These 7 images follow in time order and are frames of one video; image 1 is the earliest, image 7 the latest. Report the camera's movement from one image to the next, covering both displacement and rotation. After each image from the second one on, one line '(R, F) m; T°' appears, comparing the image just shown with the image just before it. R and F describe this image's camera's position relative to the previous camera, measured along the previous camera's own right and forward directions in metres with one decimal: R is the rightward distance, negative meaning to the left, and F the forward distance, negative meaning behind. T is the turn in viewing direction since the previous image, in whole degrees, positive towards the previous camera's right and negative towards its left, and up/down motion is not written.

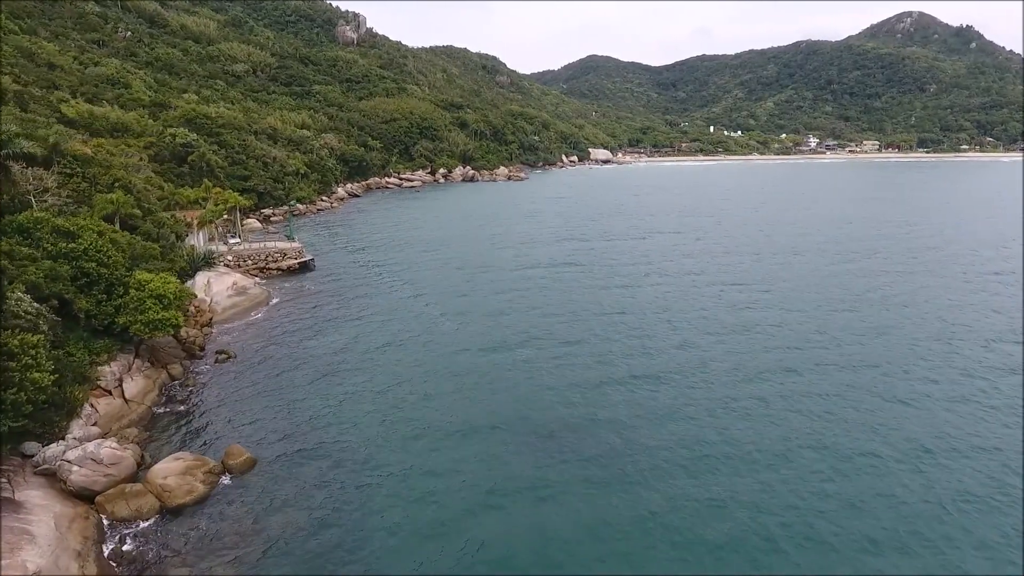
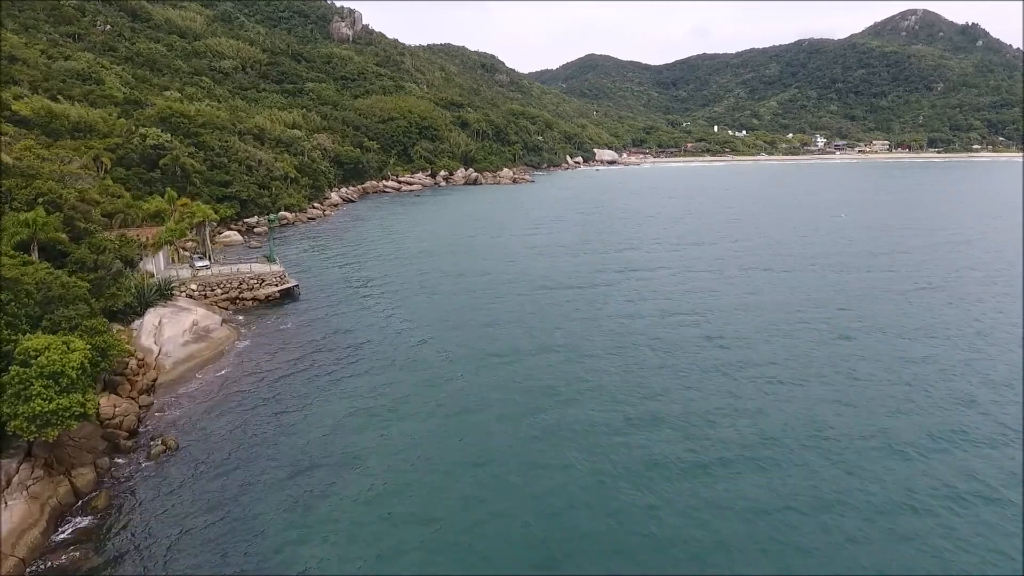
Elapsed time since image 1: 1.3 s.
(-1.4, +6.5) m; 0°
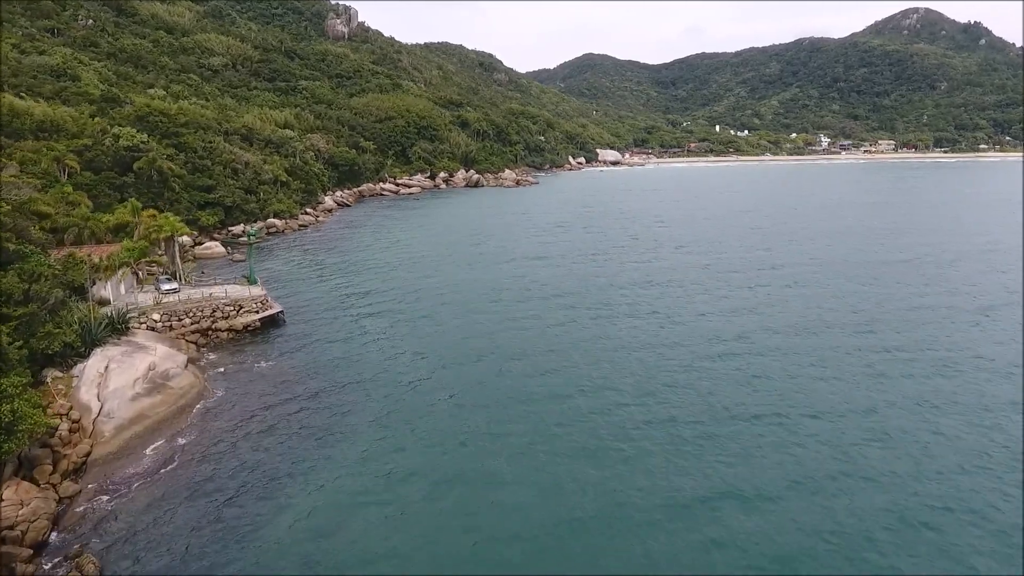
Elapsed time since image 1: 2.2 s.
(-1.1, +4.6) m; 0°
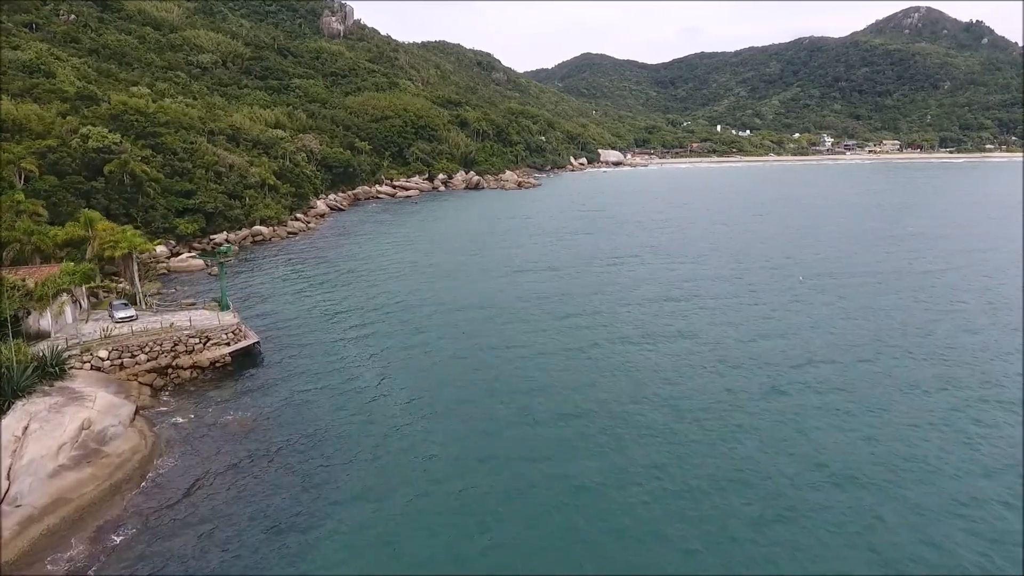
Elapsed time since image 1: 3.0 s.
(-0.7, +4.0) m; 0°
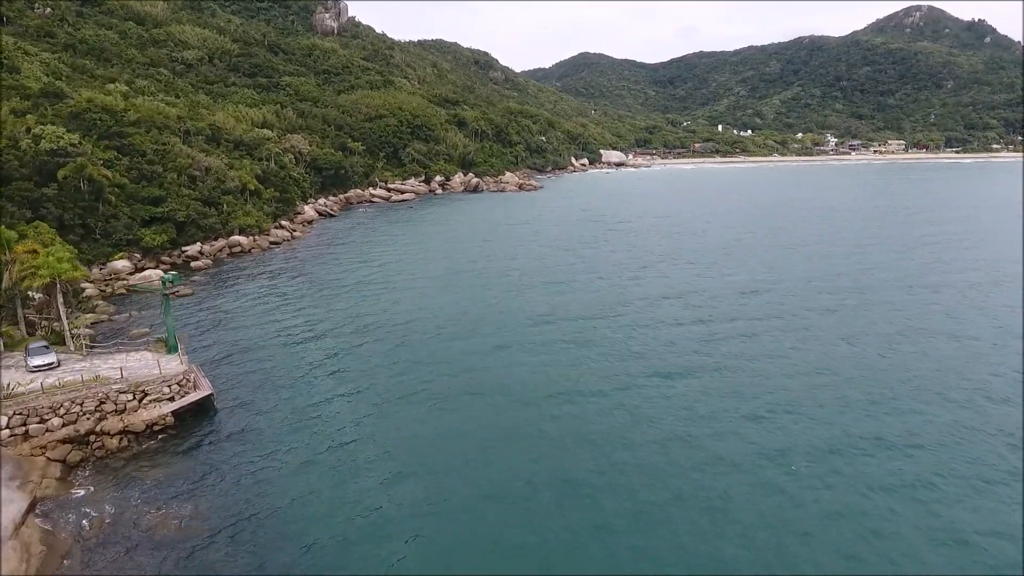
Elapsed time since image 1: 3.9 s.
(-0.6, +4.6) m; 0°
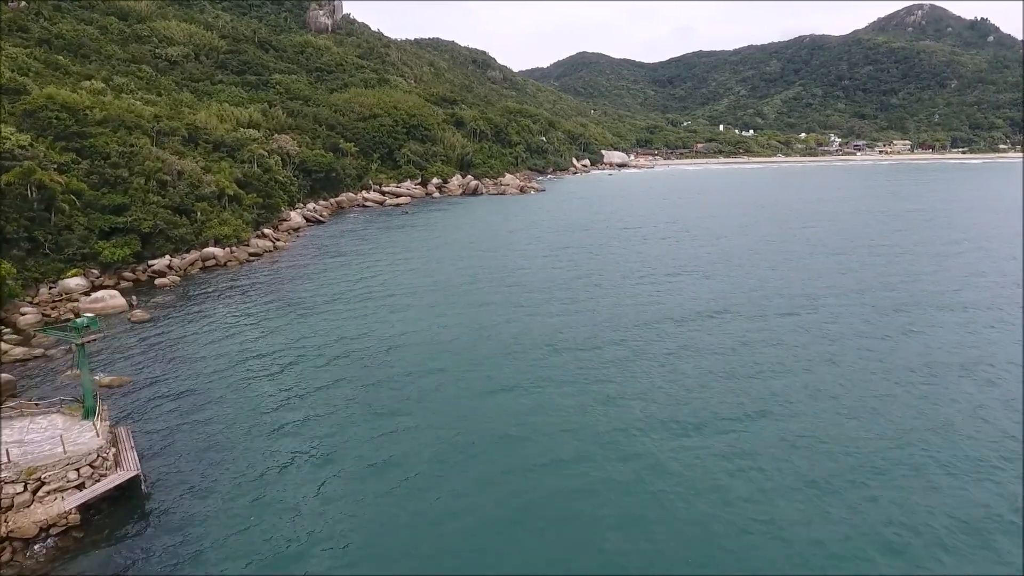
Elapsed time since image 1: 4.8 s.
(-0.5, +4.3) m; 0°
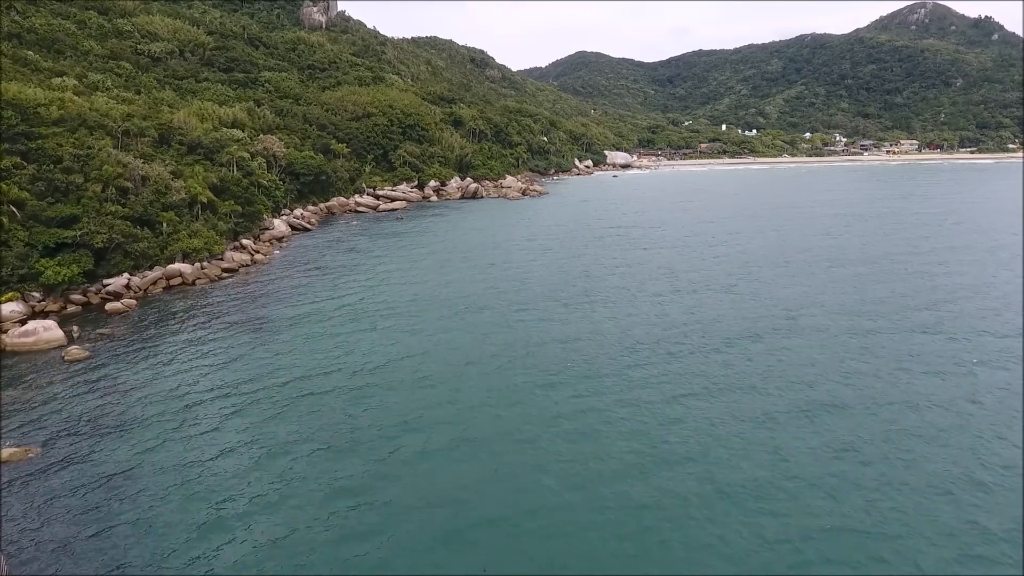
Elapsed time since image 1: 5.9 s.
(-0.5, +4.7) m; 0°
